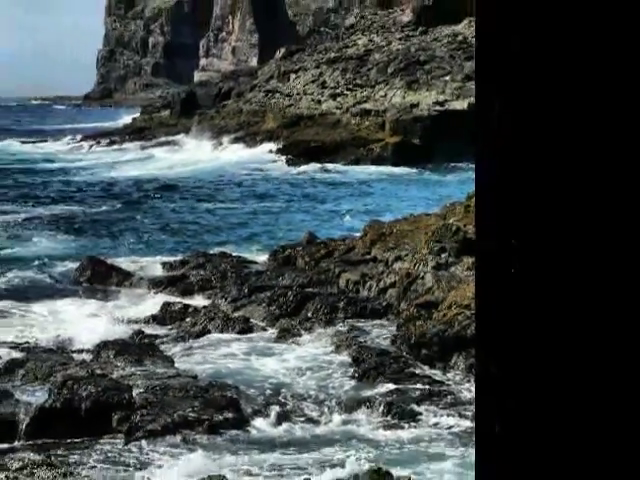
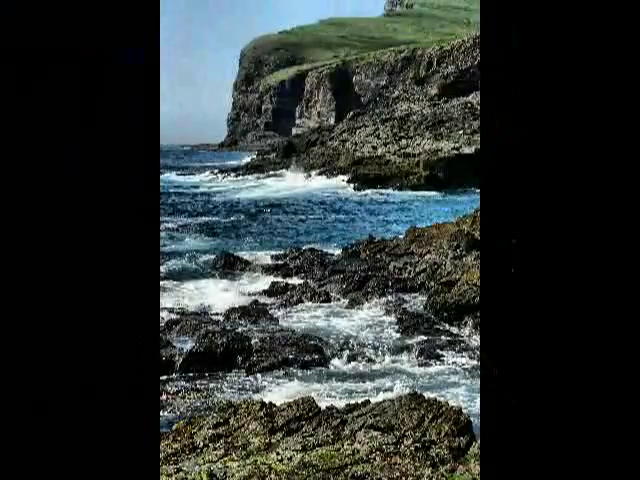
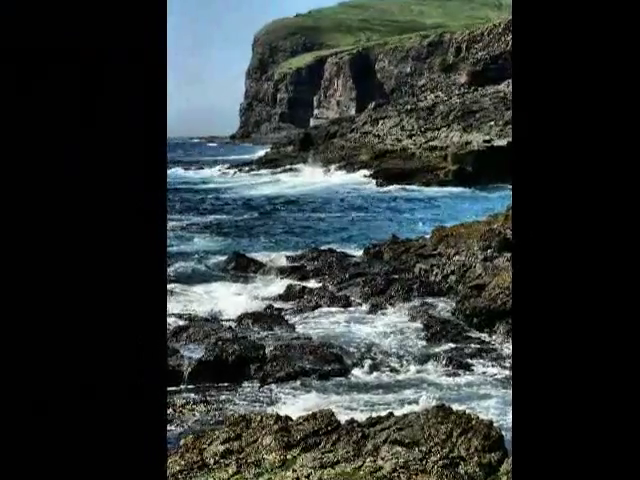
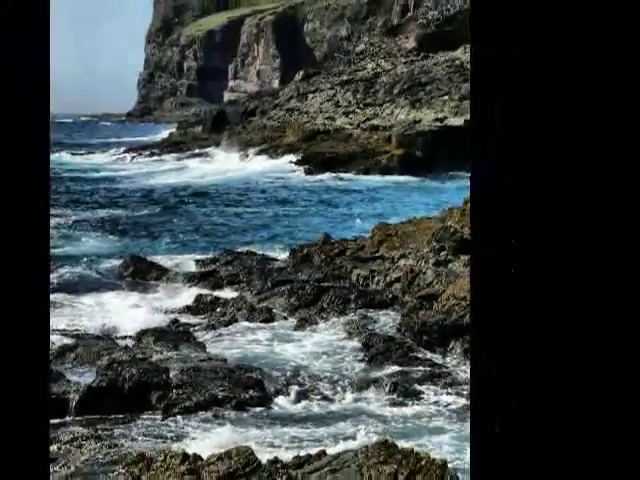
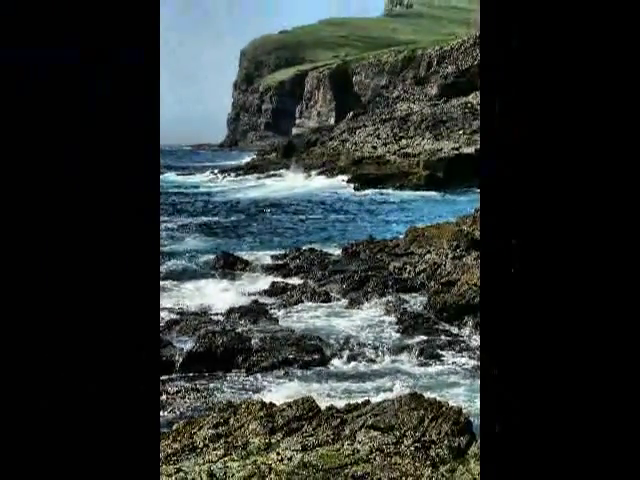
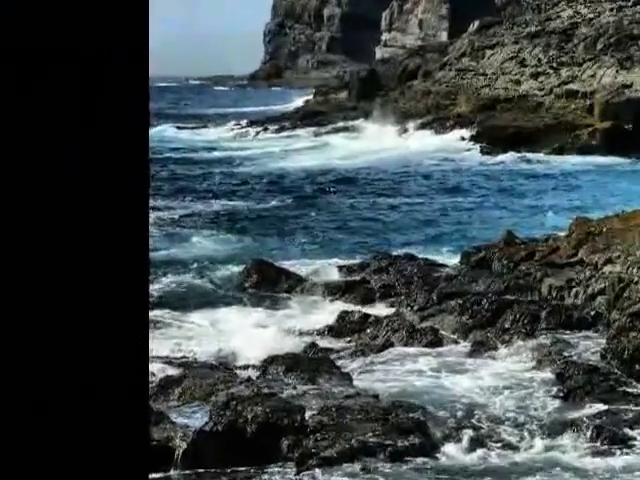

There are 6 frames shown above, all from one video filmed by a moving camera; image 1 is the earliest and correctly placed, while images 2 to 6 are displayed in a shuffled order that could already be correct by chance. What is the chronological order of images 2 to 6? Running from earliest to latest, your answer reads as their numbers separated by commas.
4, 5, 2, 3, 6
